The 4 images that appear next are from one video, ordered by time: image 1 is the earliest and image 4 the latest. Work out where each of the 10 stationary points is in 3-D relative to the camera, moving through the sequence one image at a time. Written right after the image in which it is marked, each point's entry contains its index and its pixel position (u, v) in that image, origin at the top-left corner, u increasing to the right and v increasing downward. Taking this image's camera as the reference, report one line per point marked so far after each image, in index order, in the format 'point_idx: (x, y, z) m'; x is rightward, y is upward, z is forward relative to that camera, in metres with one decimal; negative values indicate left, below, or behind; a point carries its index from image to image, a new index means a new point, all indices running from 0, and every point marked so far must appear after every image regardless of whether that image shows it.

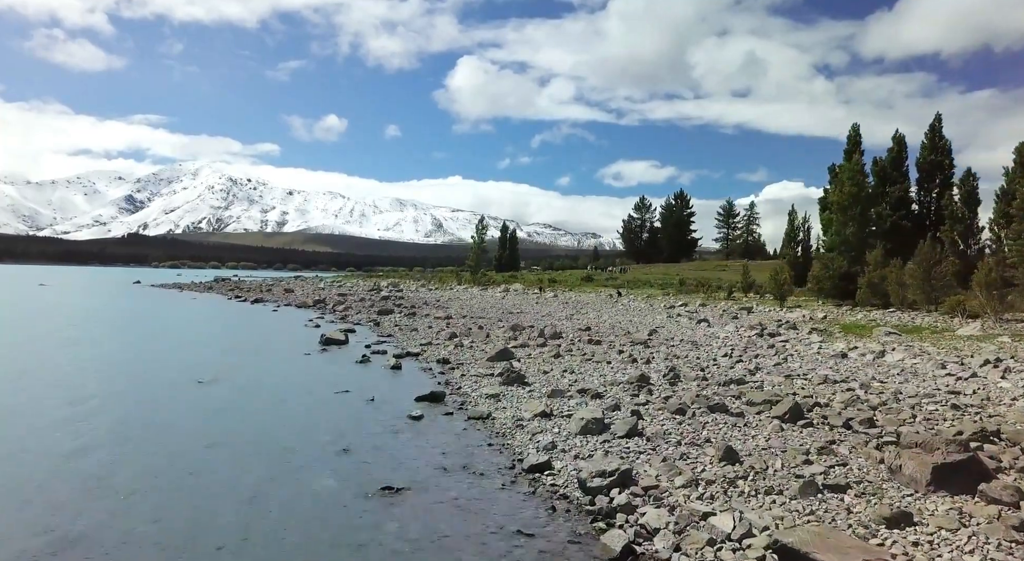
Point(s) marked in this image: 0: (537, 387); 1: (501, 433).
0: (+0.7, -2.8, +18.8) m
1: (-0.2, -3.1, +14.4) m
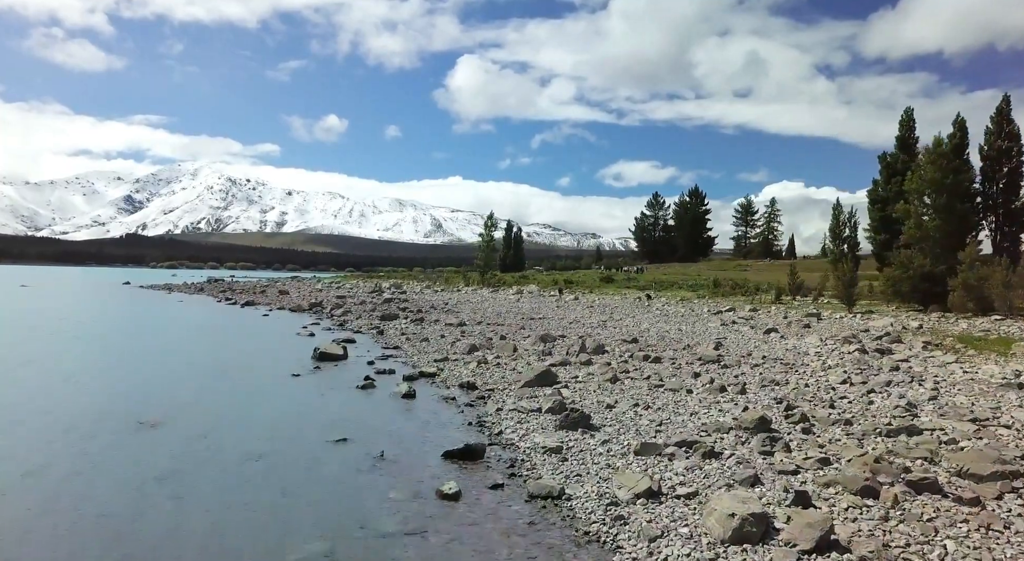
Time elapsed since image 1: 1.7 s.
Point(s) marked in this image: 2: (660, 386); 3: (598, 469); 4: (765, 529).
0: (+1.9, -2.9, +13.3) m
1: (+1.0, -3.1, +8.9) m
2: (+3.7, -2.7, +18.6) m
3: (+1.3, -2.9, +11.4) m
4: (+2.9, -2.9, +8.3) m
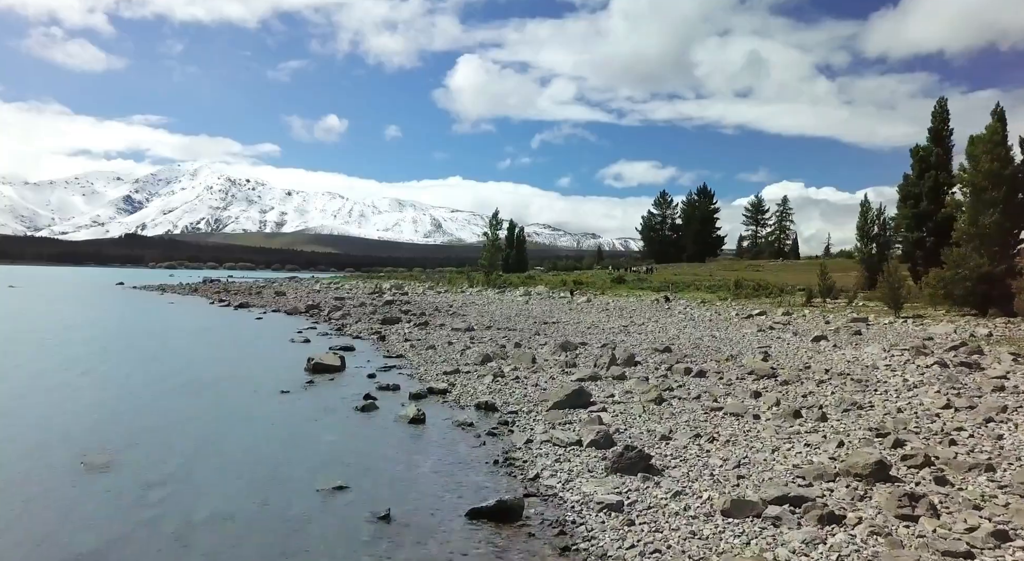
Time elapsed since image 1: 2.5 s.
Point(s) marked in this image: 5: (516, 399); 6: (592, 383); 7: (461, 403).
0: (+2.5, -2.9, +10.3) m
1: (+1.6, -3.2, +5.9) m
2: (+4.3, -2.7, +15.6) m
3: (+2.0, -3.0, +8.3) m
4: (+3.5, -2.9, +5.3) m
5: (+0.1, -2.9, +17.8) m
6: (+2.1, -2.7, +19.3) m
7: (-1.2, -3.0, +17.8) m
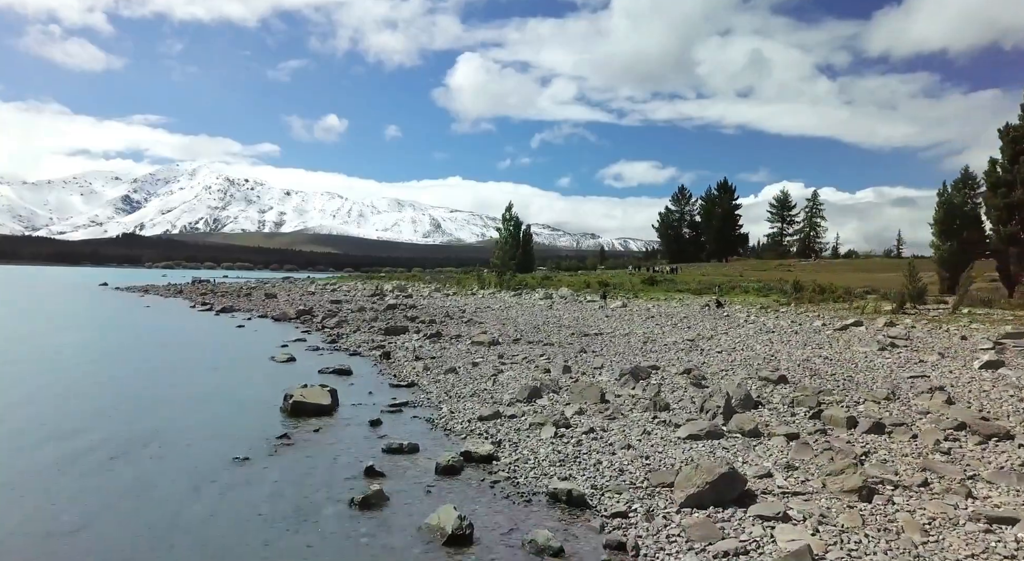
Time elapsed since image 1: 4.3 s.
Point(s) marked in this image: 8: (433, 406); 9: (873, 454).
0: (+3.9, -3.0, +3.3) m
1: (+3.1, -3.3, -1.1) m
2: (+5.8, -2.8, +8.6) m
3: (+3.4, -3.1, +1.4) m
4: (+5.0, -3.0, -1.7) m
5: (+1.5, -3.0, +10.8) m
6: (+3.5, -2.8, +12.3) m
7: (+0.2, -3.1, +10.8) m
8: (-1.9, -3.0, +17.4) m
9: (+5.8, -2.8, +11.6) m
